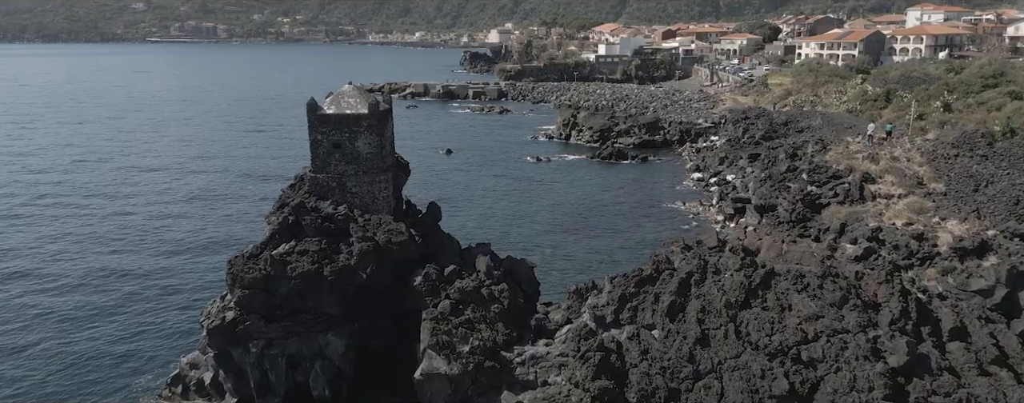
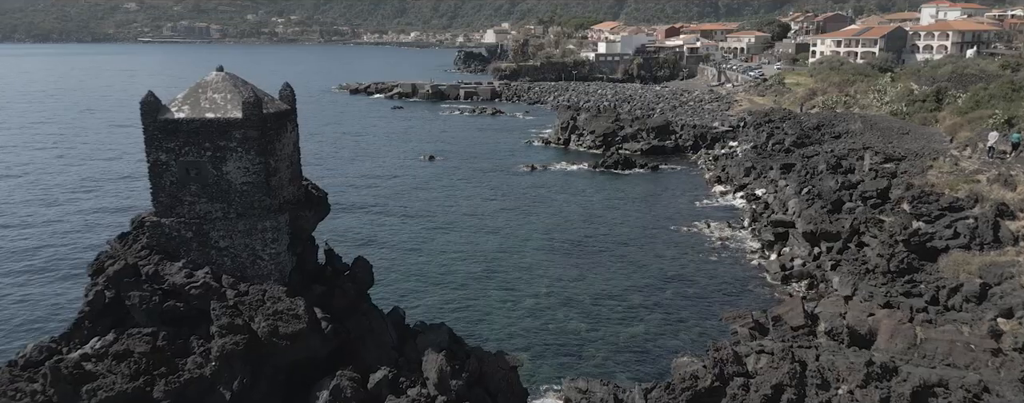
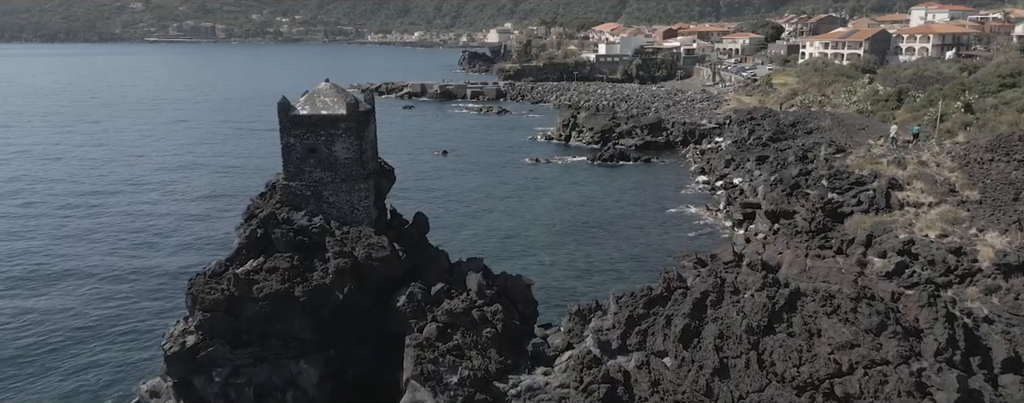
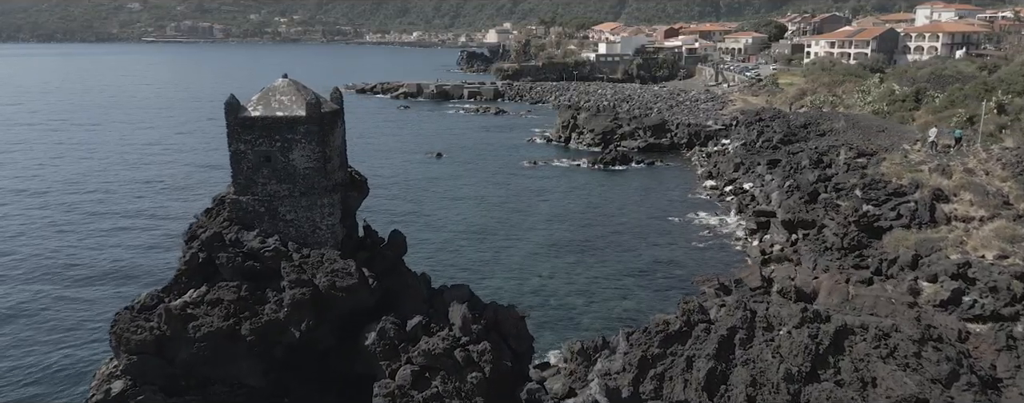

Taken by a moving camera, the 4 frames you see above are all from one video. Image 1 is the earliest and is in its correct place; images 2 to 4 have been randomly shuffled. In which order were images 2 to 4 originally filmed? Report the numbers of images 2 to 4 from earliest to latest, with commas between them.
3, 4, 2
